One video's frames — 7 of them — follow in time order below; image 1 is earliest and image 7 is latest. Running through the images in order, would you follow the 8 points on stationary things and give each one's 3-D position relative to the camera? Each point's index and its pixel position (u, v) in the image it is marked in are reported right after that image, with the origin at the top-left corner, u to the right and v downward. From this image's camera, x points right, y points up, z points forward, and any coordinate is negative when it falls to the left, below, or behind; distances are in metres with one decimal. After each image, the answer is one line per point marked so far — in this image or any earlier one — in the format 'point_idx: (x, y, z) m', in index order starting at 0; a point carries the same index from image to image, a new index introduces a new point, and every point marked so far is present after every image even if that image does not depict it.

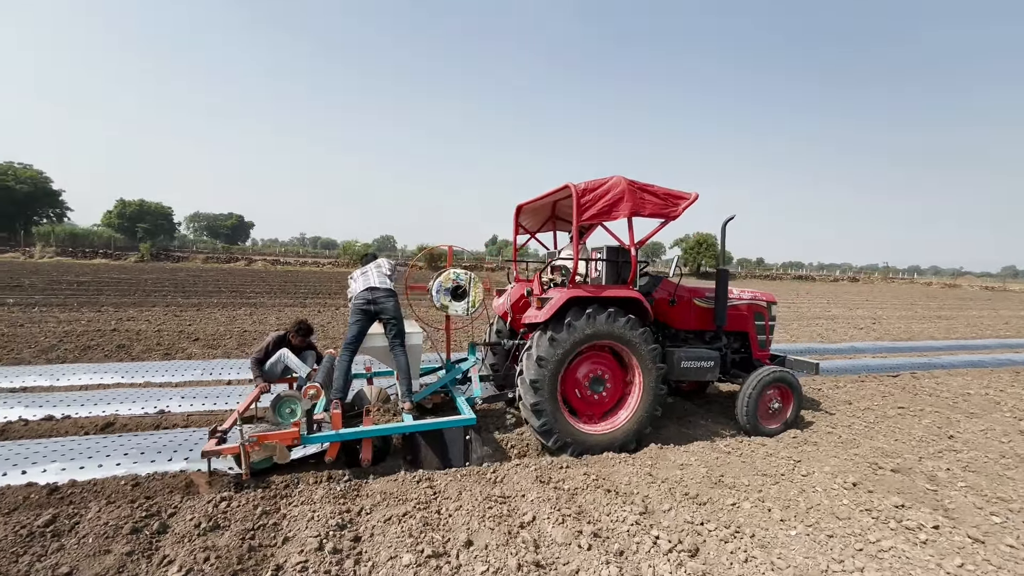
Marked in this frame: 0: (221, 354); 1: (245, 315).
0: (-3.9, -0.9, +6.3) m
1: (-5.5, -0.6, +9.7) m
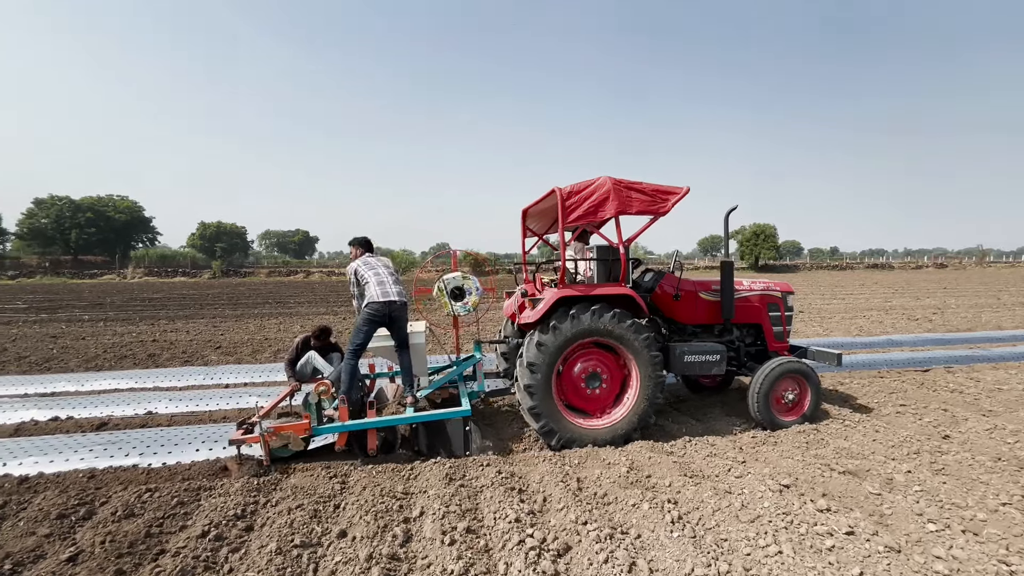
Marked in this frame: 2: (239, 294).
0: (-4.0, -1.1, +6.8) m
1: (-5.3, -0.8, +10.4) m
2: (-11.2, -0.2, +19.1) m
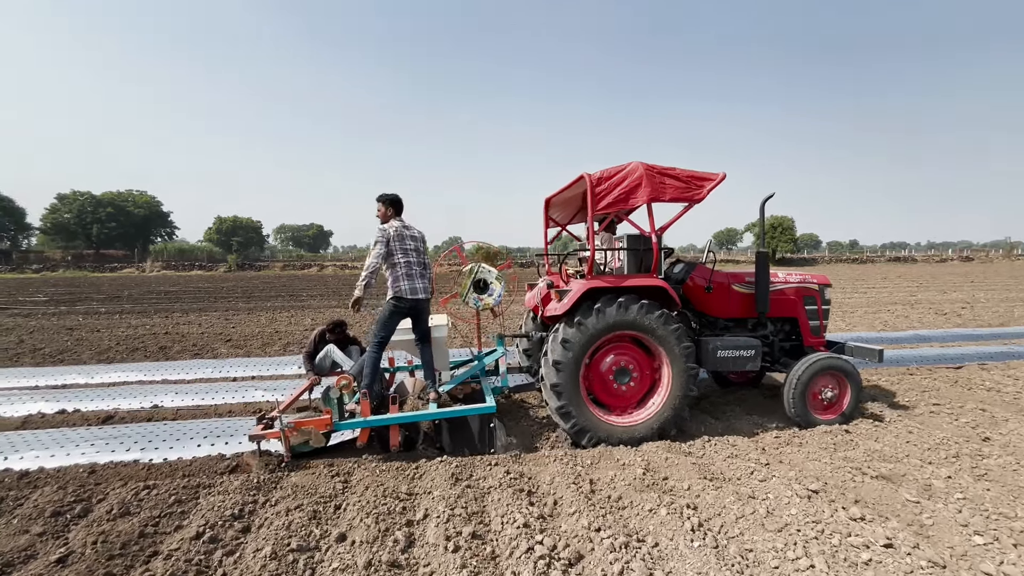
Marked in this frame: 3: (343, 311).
0: (-3.9, -1.0, +6.8) m
1: (-5.0, -0.6, +10.4) m
2: (-10.7, 0.0, +19.2) m
3: (-4.2, -0.6, +11.5) m
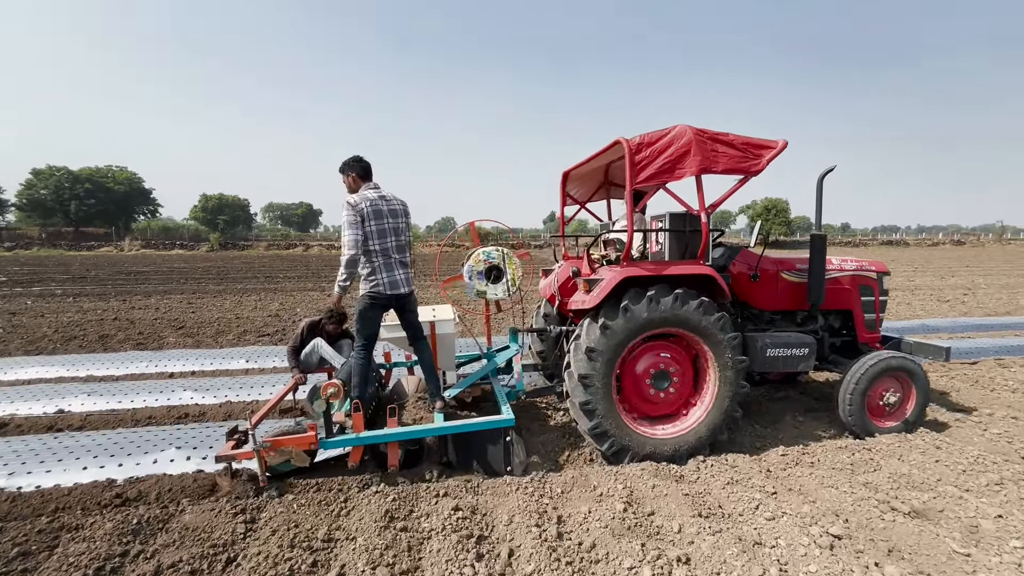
0: (-4.2, -0.7, +6.2) m
1: (-5.3, -0.3, +9.7) m
2: (-11.2, +0.8, +18.4) m
3: (-4.5, -0.1, +10.8) m
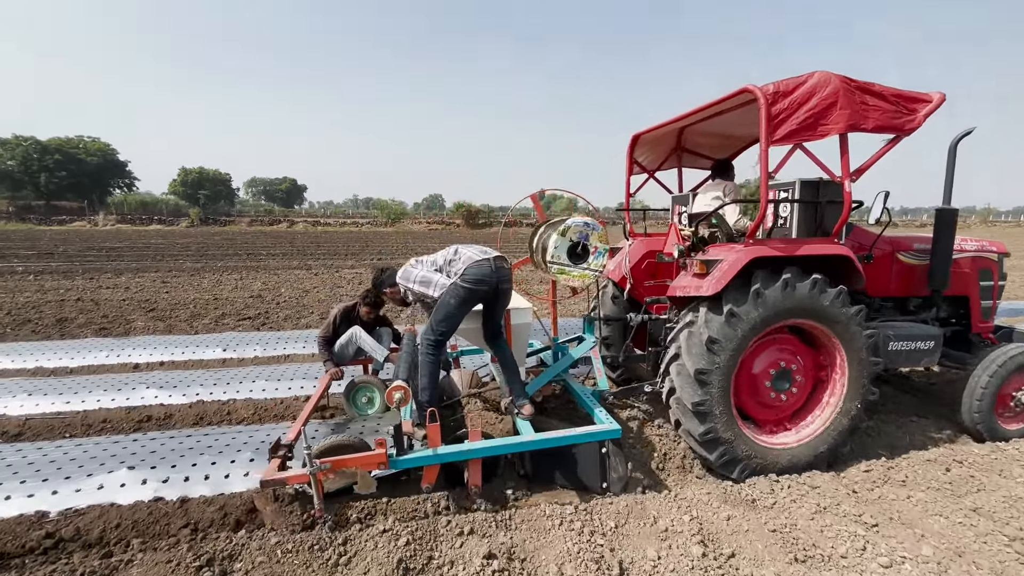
0: (-4.1, -0.5, +5.5) m
1: (-5.3, +0.1, +9.0) m
2: (-11.4, +1.6, +17.5) m
3: (-4.6, +0.3, +10.2) m
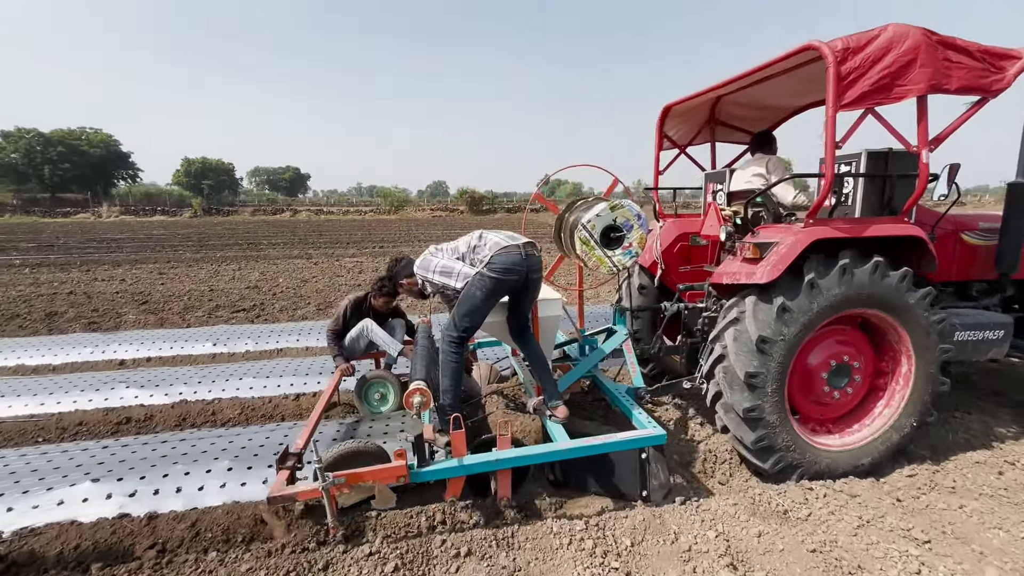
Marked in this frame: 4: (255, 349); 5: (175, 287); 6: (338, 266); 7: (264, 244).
0: (-4.0, -0.4, +5.3) m
1: (-5.3, +0.3, +8.8) m
2: (-11.2, +2.0, +17.3) m
3: (-4.5, +0.5, +9.9) m
4: (-2.4, -0.6, +4.3) m
5: (-5.2, 0.0, +7.3) m
6: (-3.4, +0.4, +9.1) m
7: (-7.3, +1.3, +13.9) m
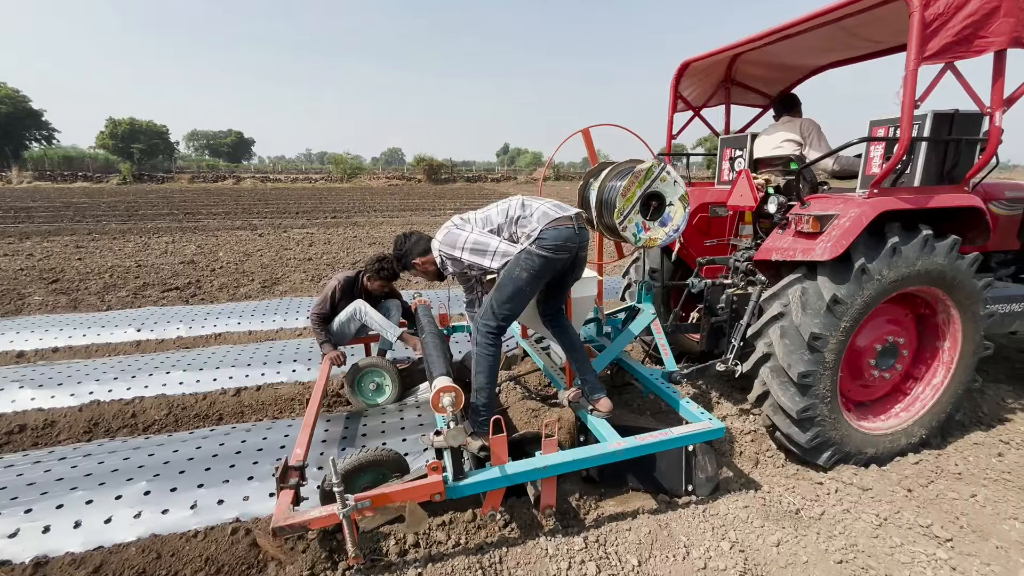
0: (-4.4, -0.2, +4.6) m
1: (-5.9, +0.7, +8.0) m
2: (-12.6, +2.9, +15.8) m
3: (-5.2, +1.1, +9.1) m
4: (-2.6, -0.4, +3.8) m
5: (-5.7, +0.4, +6.5) m
6: (-4.0, +0.9, +8.4) m
7: (-8.3, +2.0, +12.8) m
